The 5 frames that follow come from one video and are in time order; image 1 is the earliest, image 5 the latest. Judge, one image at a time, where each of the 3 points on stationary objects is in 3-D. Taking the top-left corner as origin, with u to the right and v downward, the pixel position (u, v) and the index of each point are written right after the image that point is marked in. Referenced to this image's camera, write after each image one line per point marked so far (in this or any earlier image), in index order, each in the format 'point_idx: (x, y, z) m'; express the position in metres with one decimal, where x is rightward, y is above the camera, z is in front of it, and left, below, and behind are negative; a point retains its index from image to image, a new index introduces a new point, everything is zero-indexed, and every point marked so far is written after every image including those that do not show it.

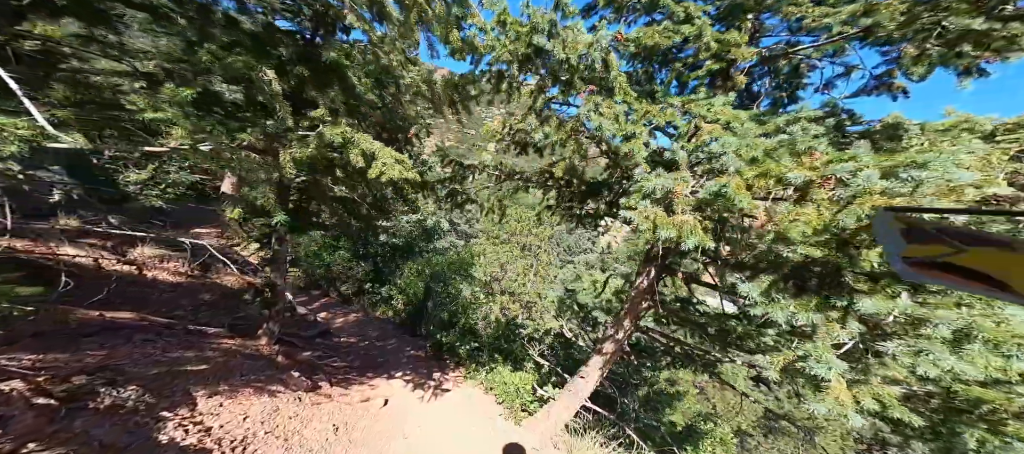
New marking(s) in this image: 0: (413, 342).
0: (-2.4, -2.7, +8.7) m
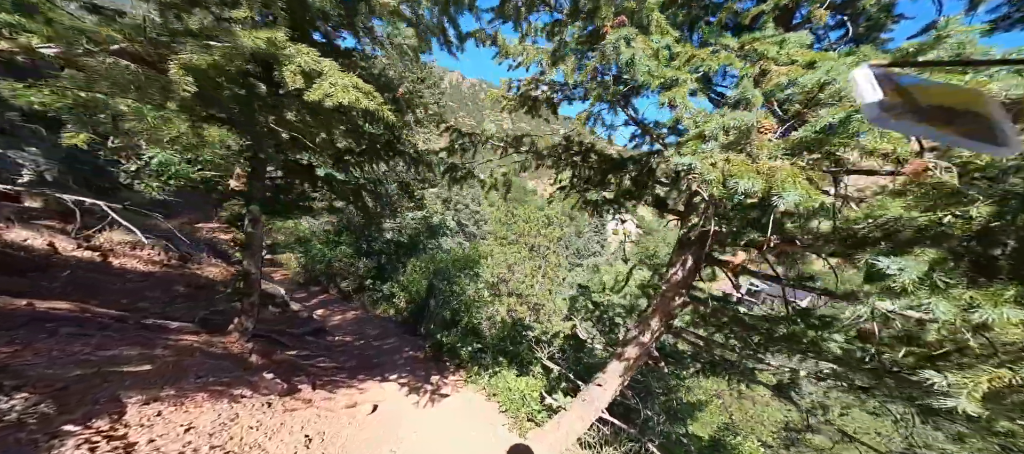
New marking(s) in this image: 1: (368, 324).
0: (-2.2, -2.6, +8.1) m
1: (-3.8, -2.6, +9.7) m
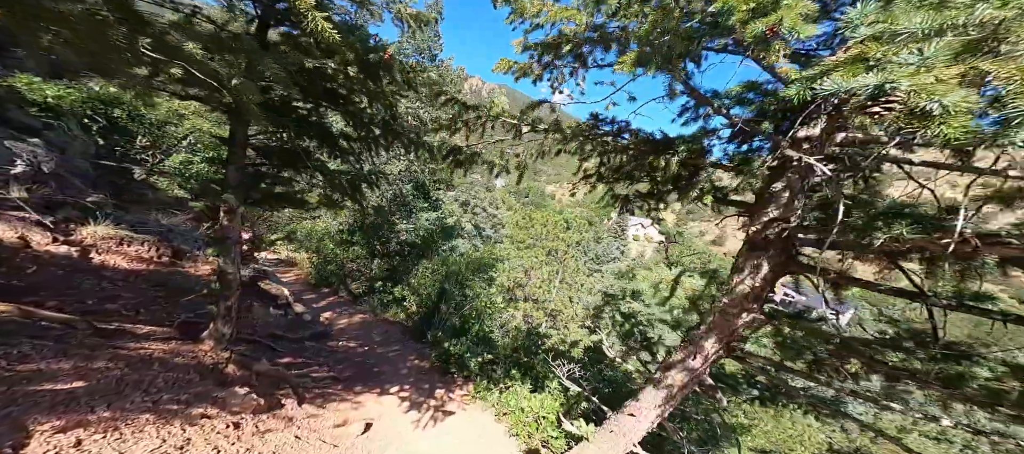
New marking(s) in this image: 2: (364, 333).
0: (-1.9, -2.6, +7.6) m
1: (-3.5, -2.6, +9.2) m
2: (-3.5, -2.5, +8.6) m
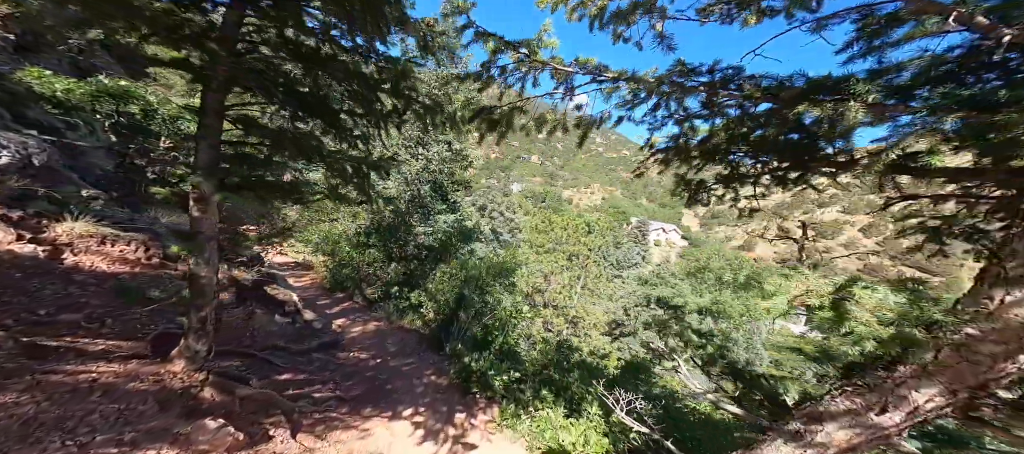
0: (-1.4, -2.5, +6.8) m
1: (-2.9, -2.6, +8.5) m
2: (-2.9, -2.5, +7.9) m
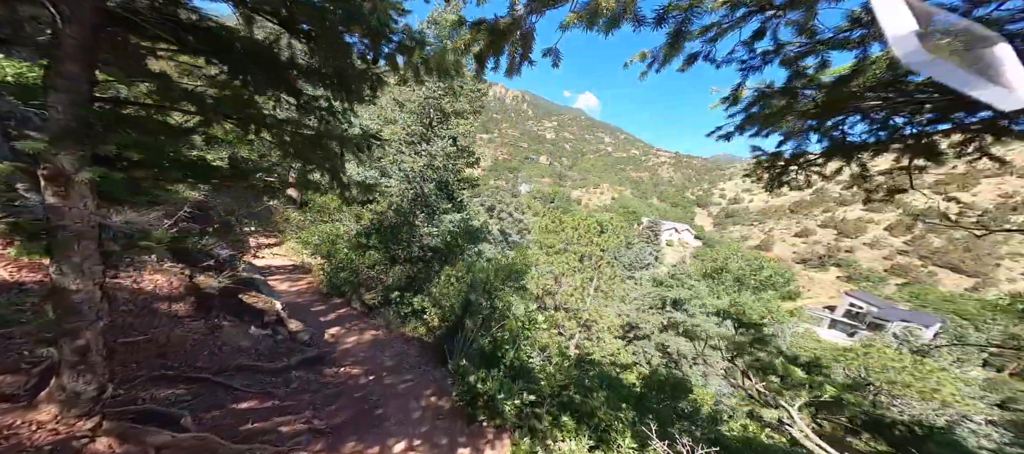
0: (-1.2, -2.5, +5.9) m
1: (-2.6, -2.5, +7.7) m
2: (-2.7, -2.5, +7.1) m
